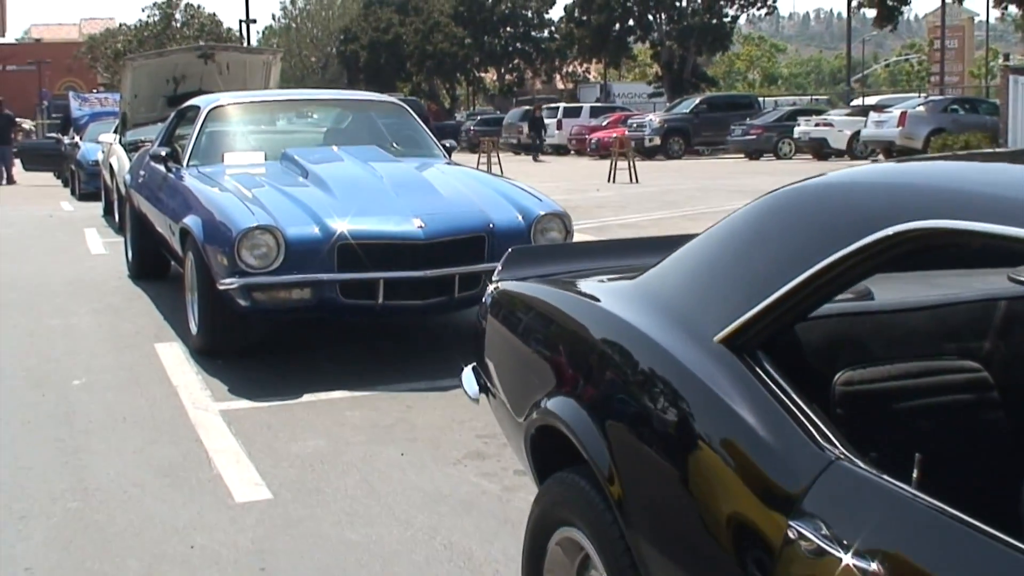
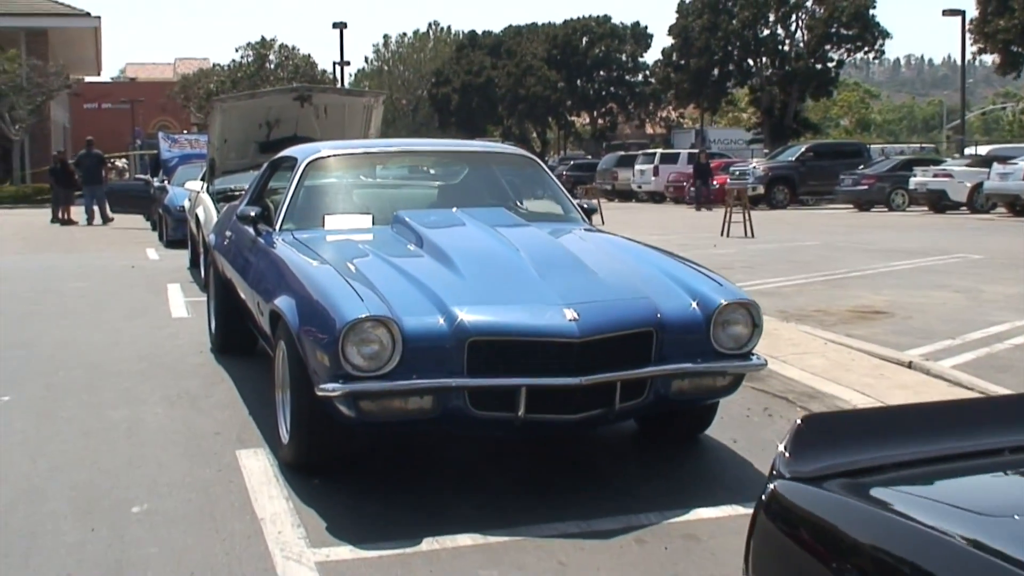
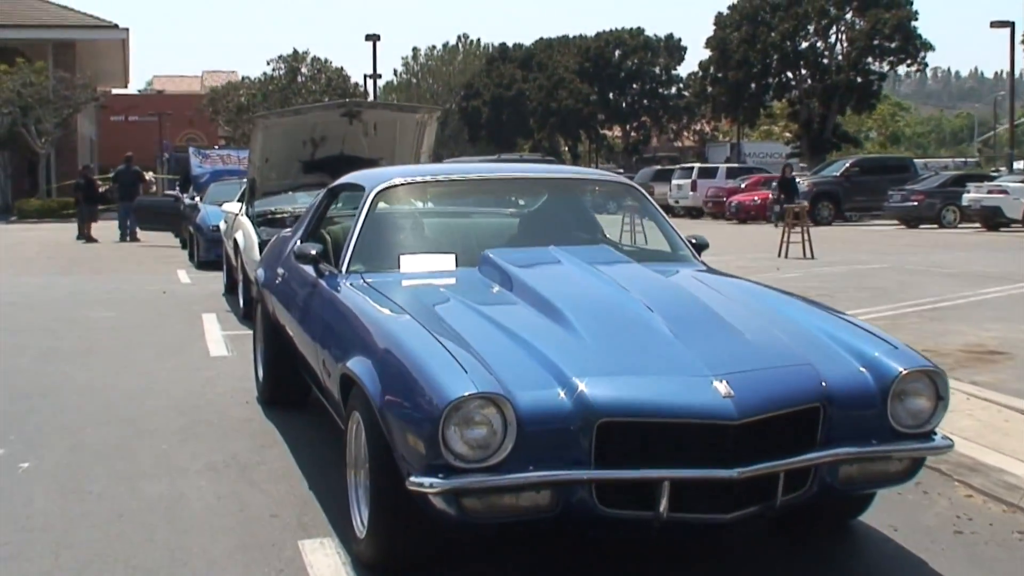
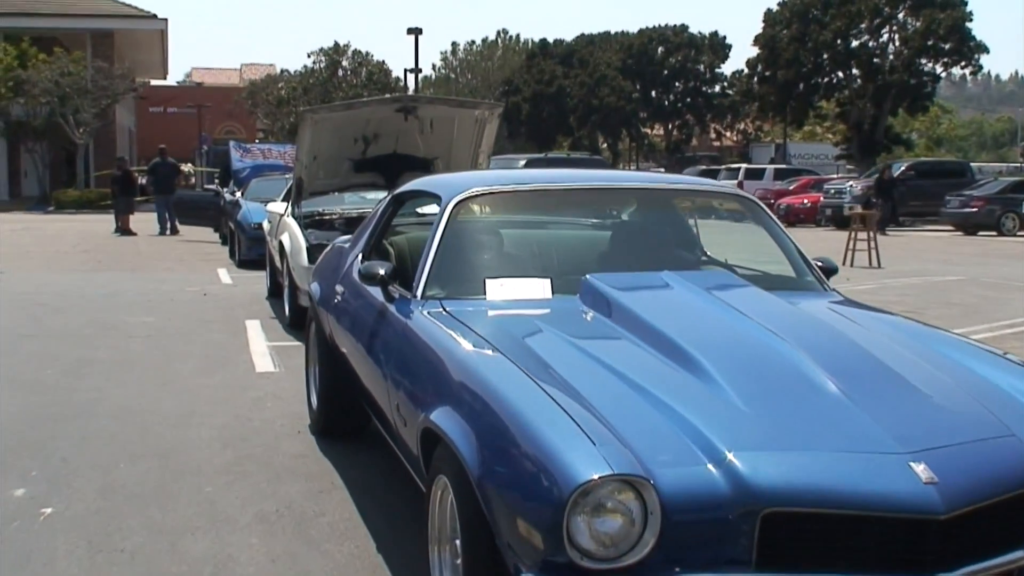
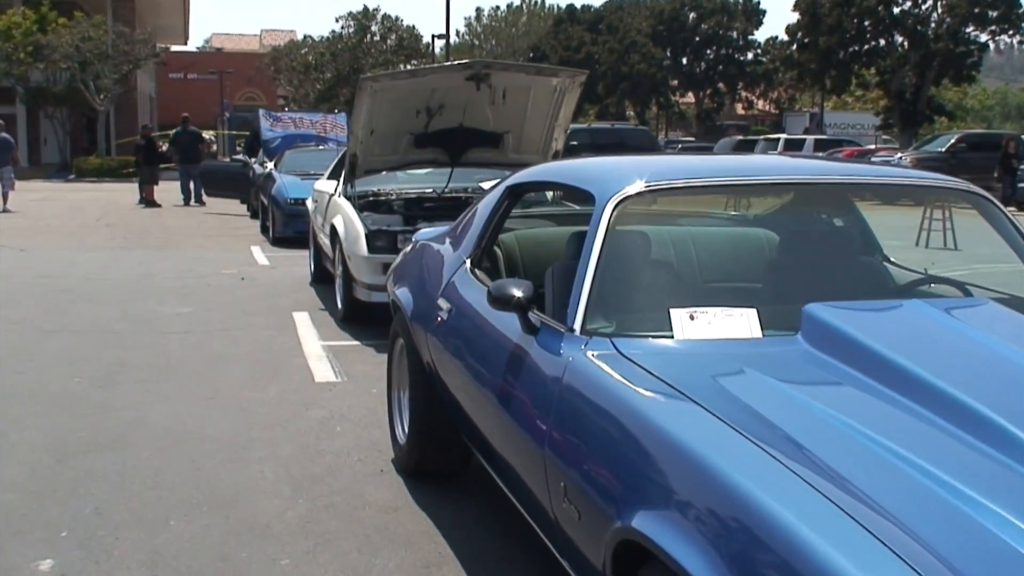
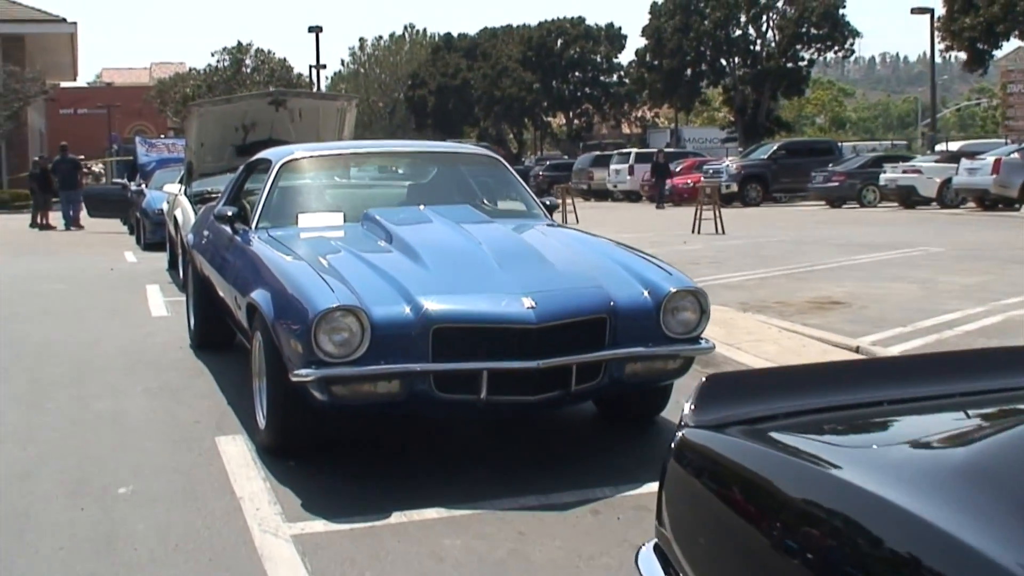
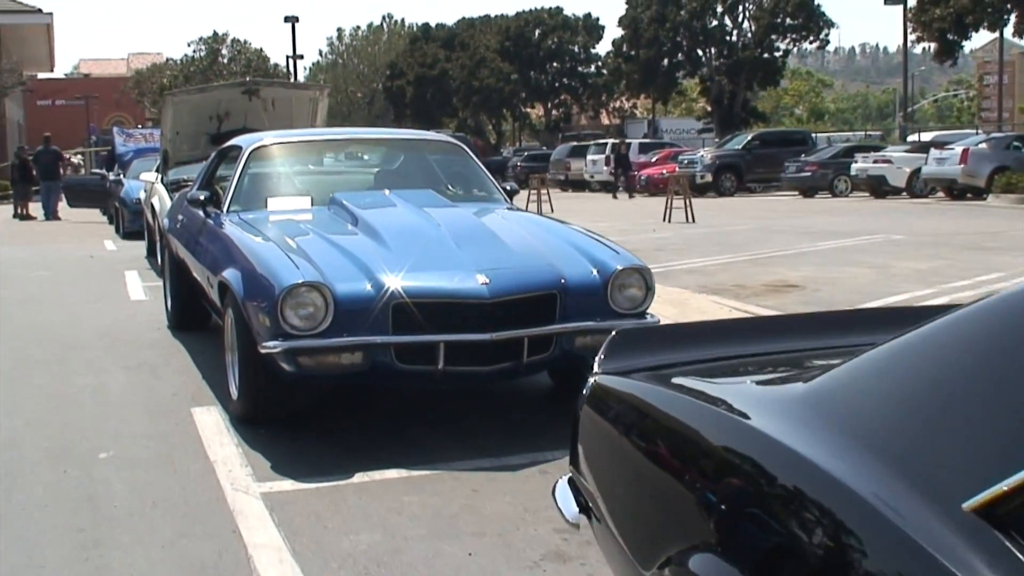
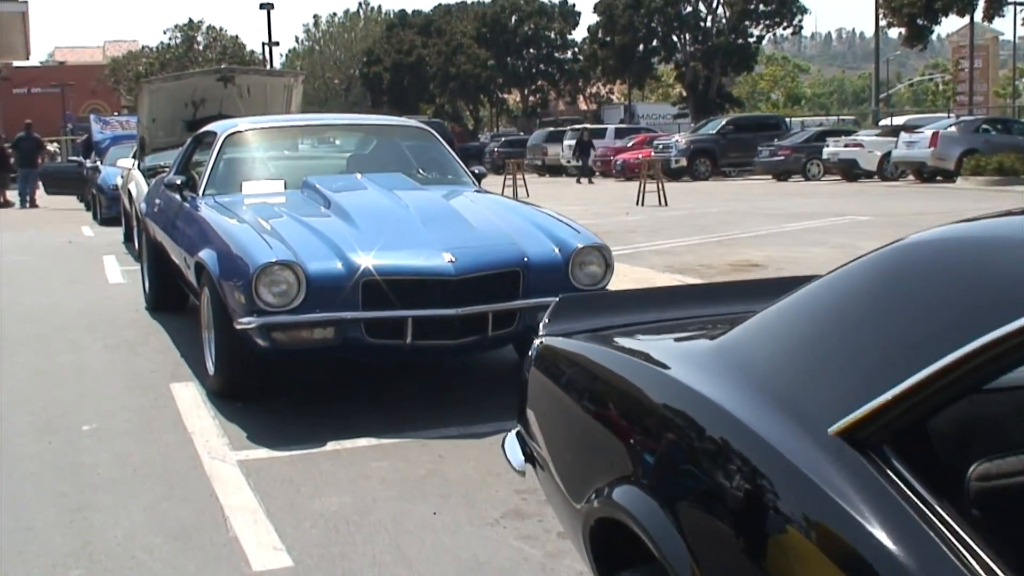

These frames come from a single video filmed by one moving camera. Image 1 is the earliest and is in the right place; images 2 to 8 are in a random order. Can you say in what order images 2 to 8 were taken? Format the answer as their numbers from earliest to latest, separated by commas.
8, 7, 6, 2, 3, 4, 5
